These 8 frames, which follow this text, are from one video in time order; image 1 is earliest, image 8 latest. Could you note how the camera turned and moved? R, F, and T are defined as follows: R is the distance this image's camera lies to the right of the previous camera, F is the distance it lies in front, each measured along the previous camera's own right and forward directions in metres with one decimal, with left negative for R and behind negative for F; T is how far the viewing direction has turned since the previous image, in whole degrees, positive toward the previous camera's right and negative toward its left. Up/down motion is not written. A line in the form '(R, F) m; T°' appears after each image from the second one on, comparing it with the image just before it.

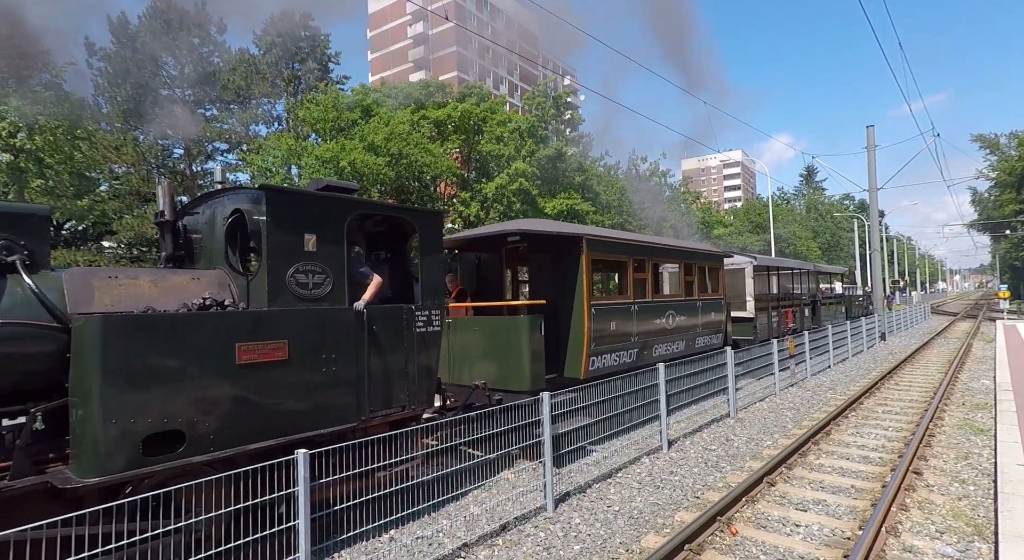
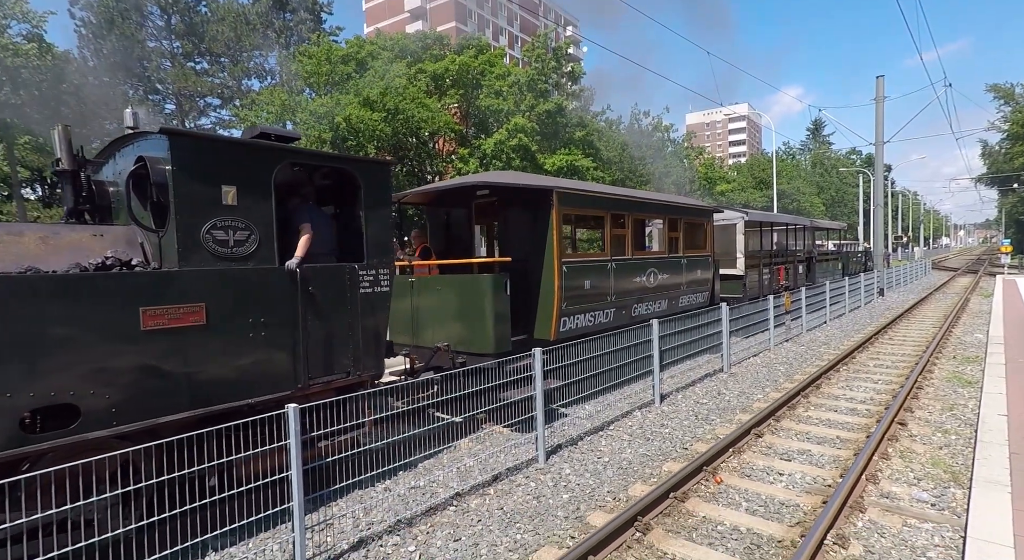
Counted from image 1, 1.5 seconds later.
(+0.1, 0.0) m; 0°
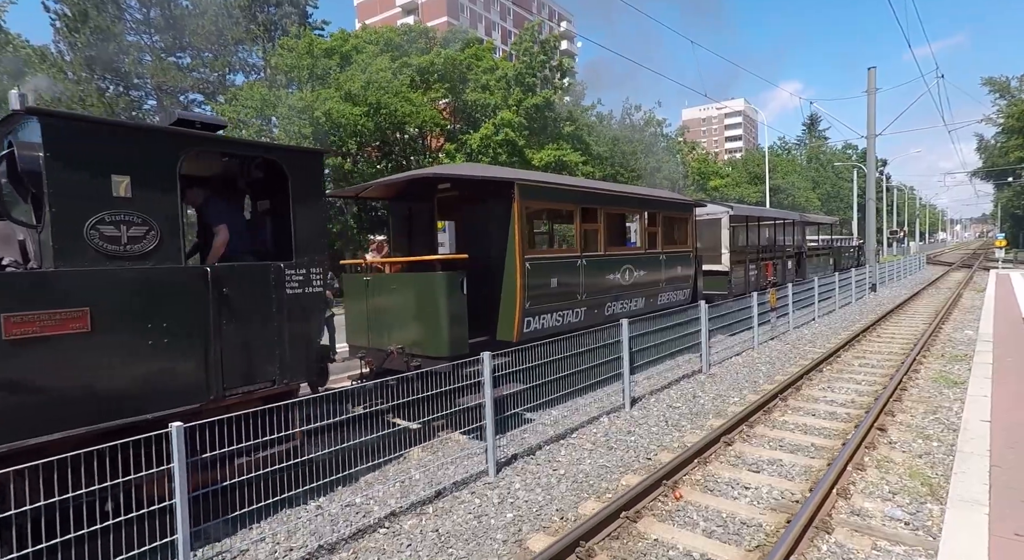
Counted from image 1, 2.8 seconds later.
(+0.5, +0.4) m; 0°
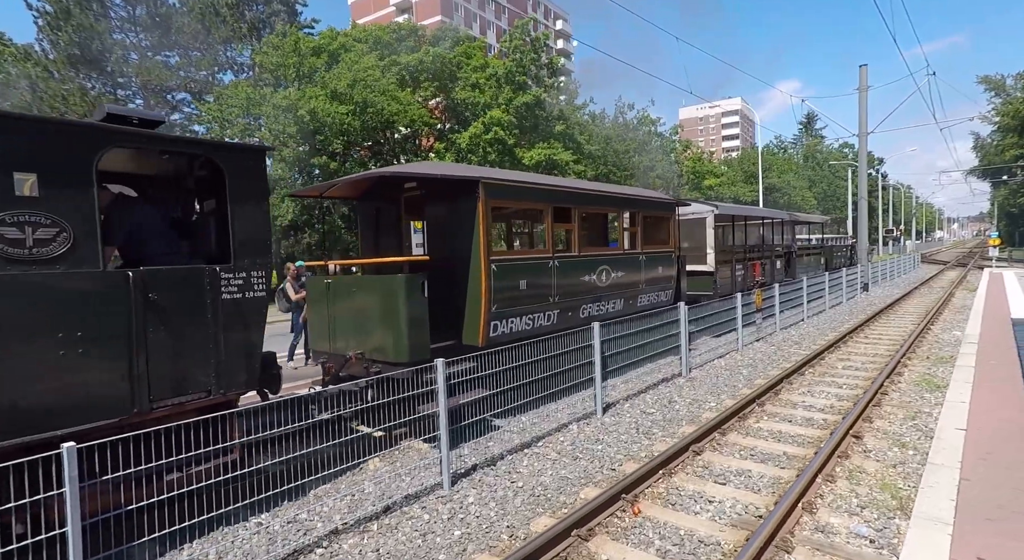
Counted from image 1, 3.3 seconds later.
(+0.4, +0.2) m; 0°
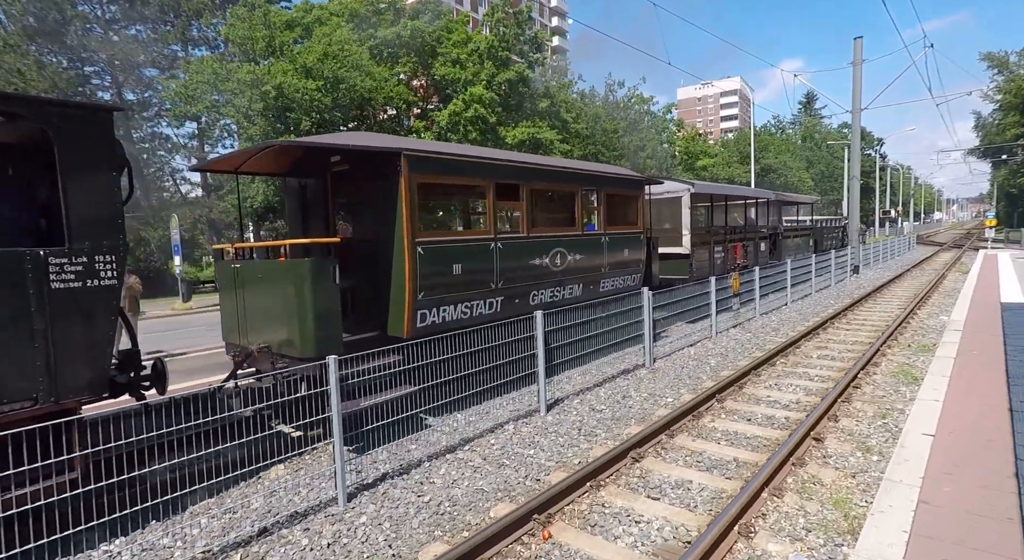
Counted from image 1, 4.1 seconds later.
(+0.7, +0.7) m; 0°
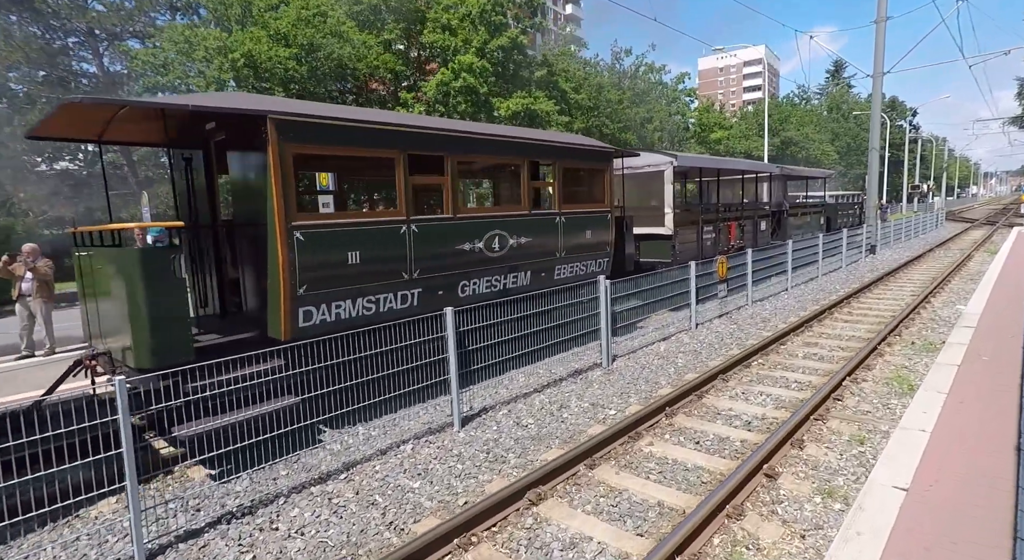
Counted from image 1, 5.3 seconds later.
(+1.1, +1.2) m; -2°
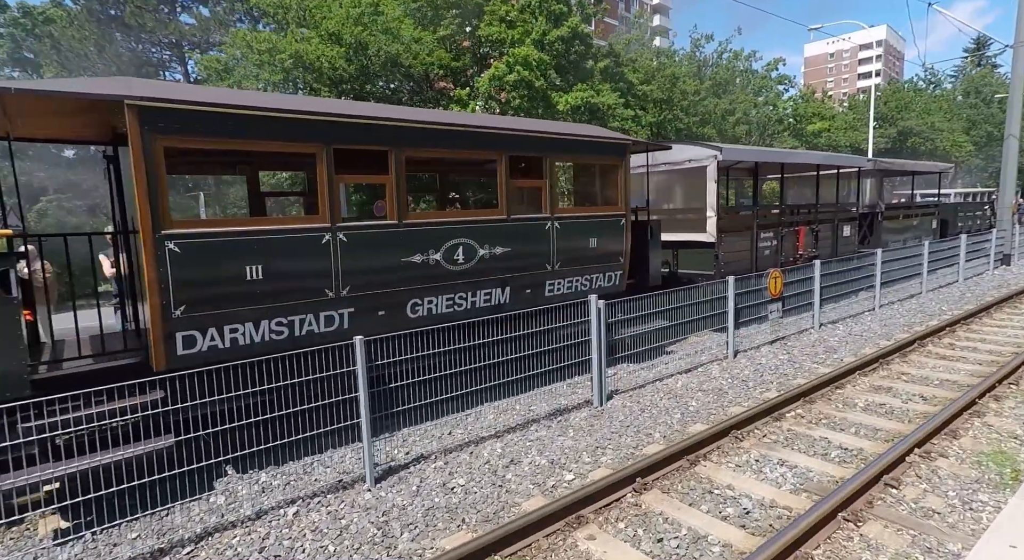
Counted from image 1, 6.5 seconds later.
(+1.3, +1.4) m; -9°
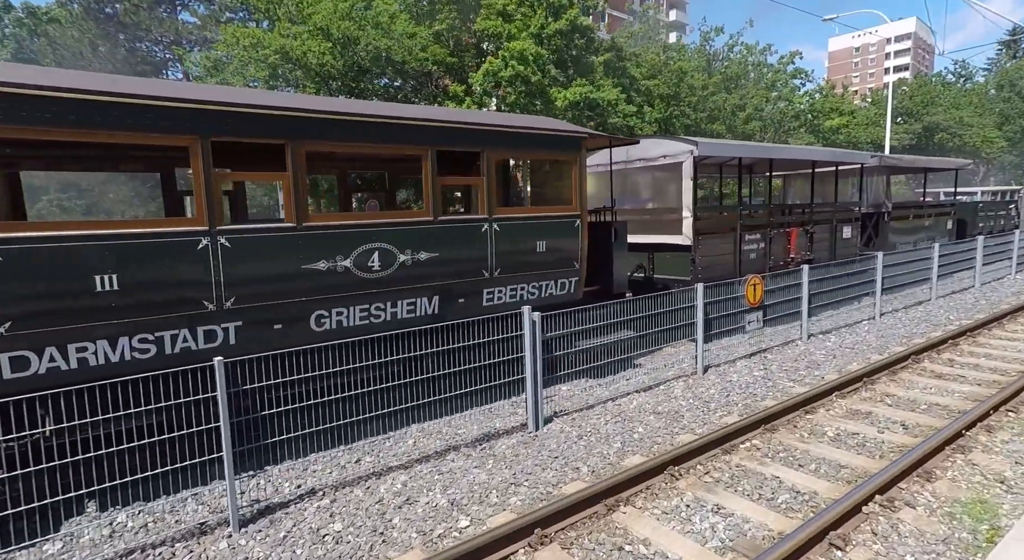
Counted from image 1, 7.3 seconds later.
(+0.9, +0.7) m; -2°
